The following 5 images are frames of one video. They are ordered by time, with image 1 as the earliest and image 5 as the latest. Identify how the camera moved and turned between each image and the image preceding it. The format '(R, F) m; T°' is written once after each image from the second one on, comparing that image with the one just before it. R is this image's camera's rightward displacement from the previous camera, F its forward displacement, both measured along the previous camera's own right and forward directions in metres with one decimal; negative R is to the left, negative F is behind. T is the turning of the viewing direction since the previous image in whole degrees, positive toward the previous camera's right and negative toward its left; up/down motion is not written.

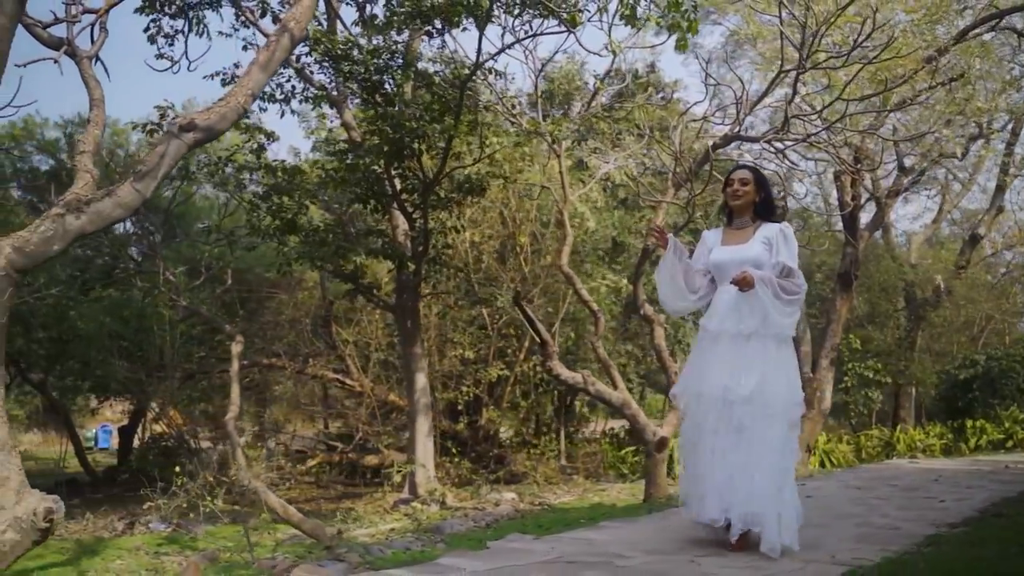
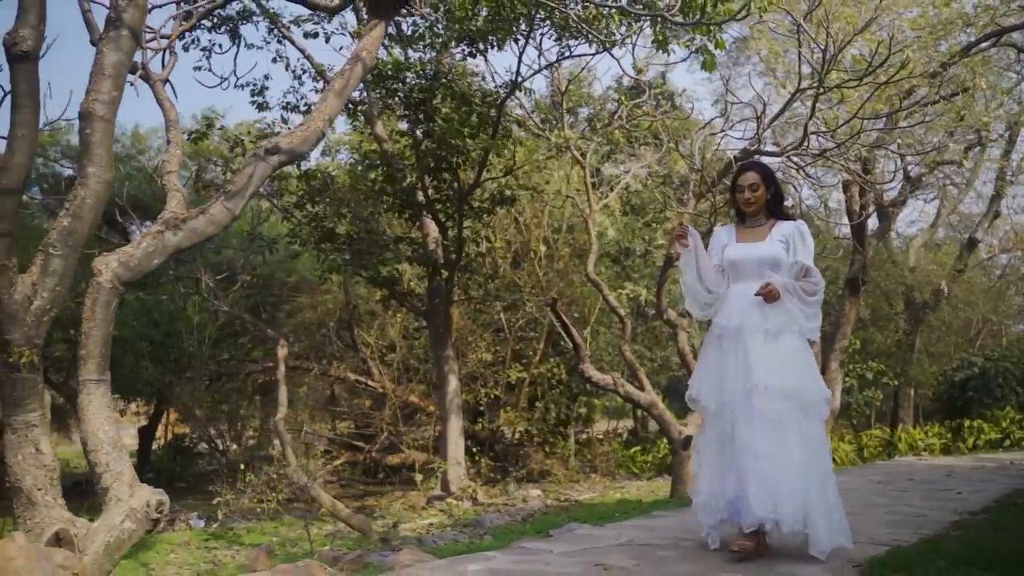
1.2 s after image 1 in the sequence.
(-0.3, -0.4) m; 0°
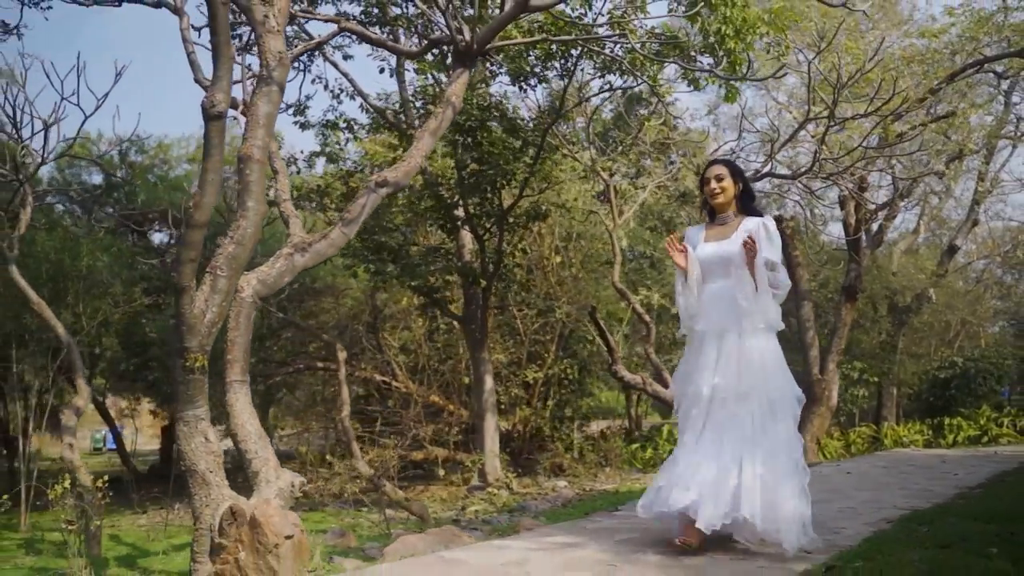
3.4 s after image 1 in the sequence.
(-0.5, -0.8) m; +1°
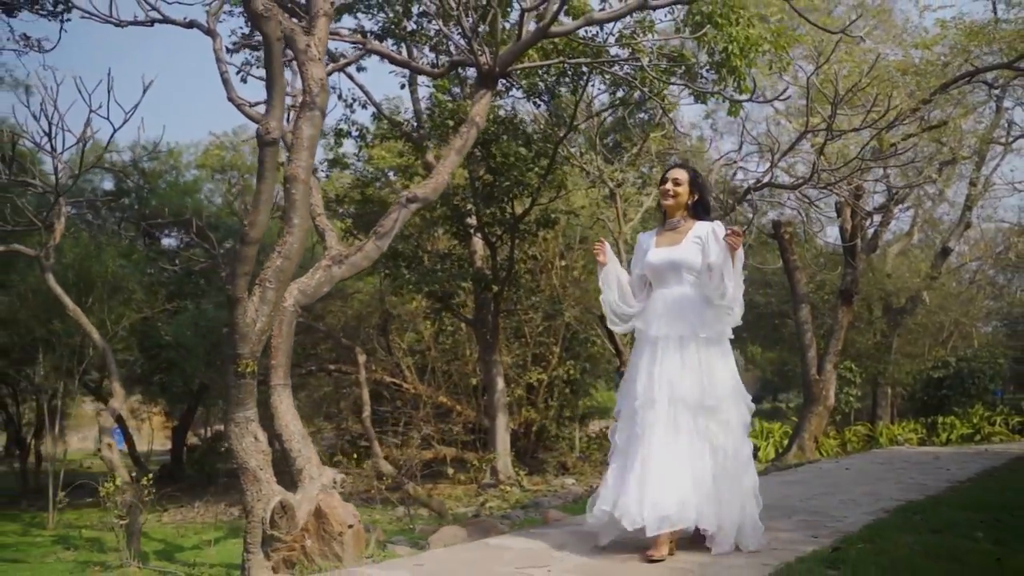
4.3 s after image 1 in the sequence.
(-0.2, -0.4) m; 0°
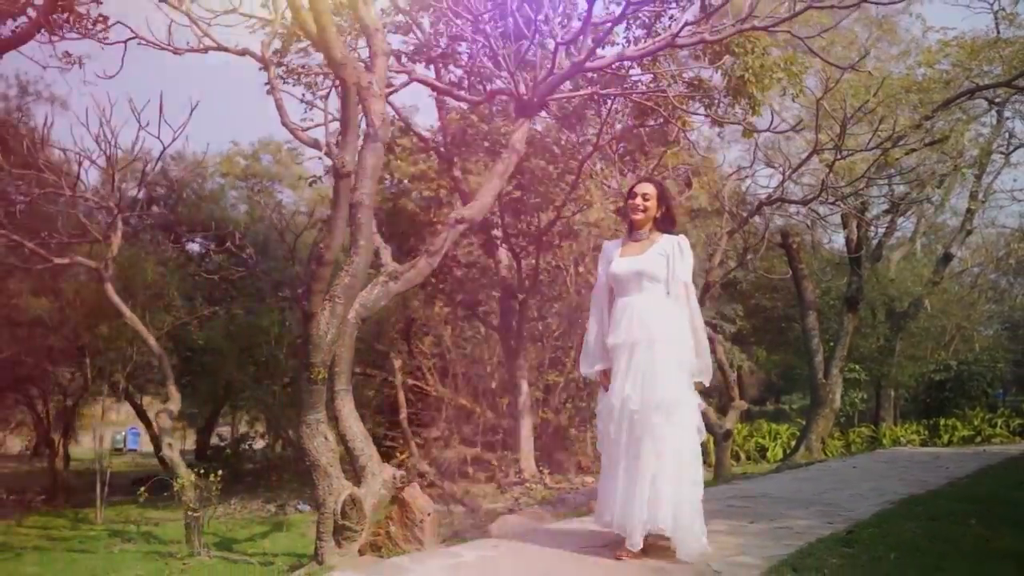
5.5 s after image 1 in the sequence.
(-0.2, -0.6) m; 0°
